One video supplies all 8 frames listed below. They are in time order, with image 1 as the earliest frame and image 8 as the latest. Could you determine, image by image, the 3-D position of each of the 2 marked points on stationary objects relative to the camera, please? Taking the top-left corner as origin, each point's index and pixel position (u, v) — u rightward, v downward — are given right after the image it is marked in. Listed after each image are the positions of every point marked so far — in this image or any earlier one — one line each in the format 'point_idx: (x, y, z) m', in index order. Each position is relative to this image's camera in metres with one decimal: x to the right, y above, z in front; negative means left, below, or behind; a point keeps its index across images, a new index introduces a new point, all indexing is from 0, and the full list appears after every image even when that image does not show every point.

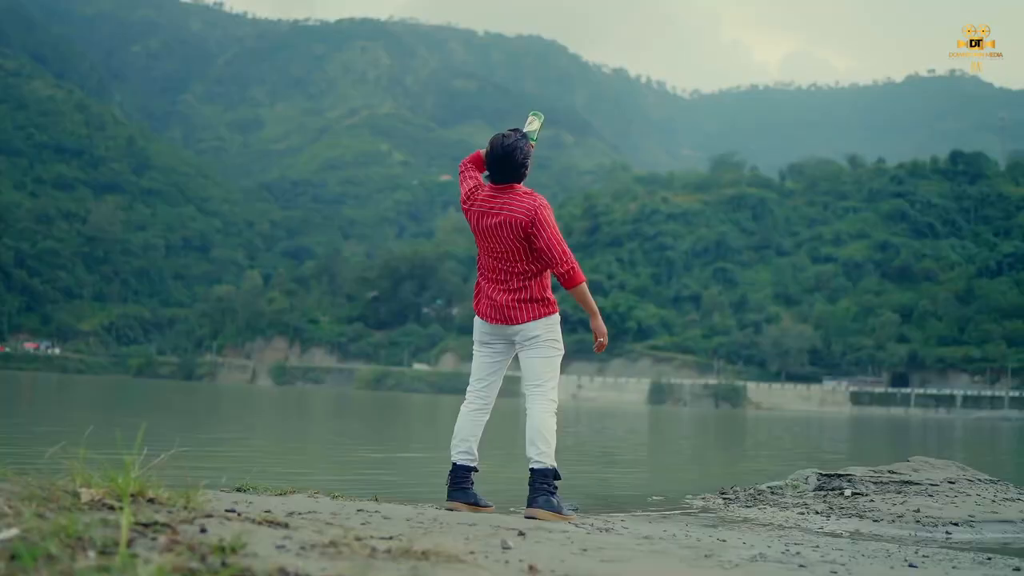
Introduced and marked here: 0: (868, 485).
0: (+3.0, -1.7, +10.0) m
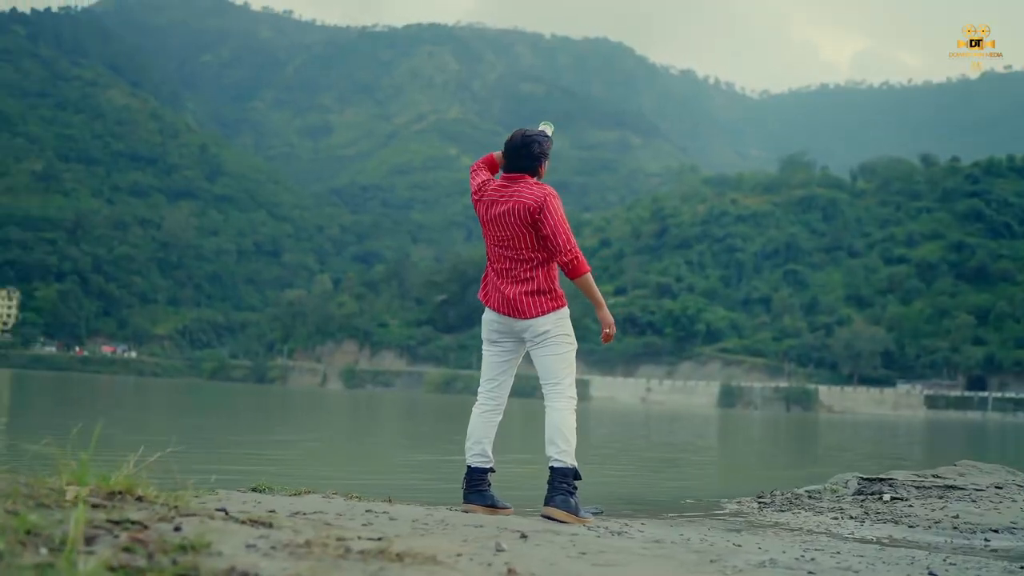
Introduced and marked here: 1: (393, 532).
0: (+3.3, -1.7, +9.7) m
1: (-0.5, -1.1, +5.3) m
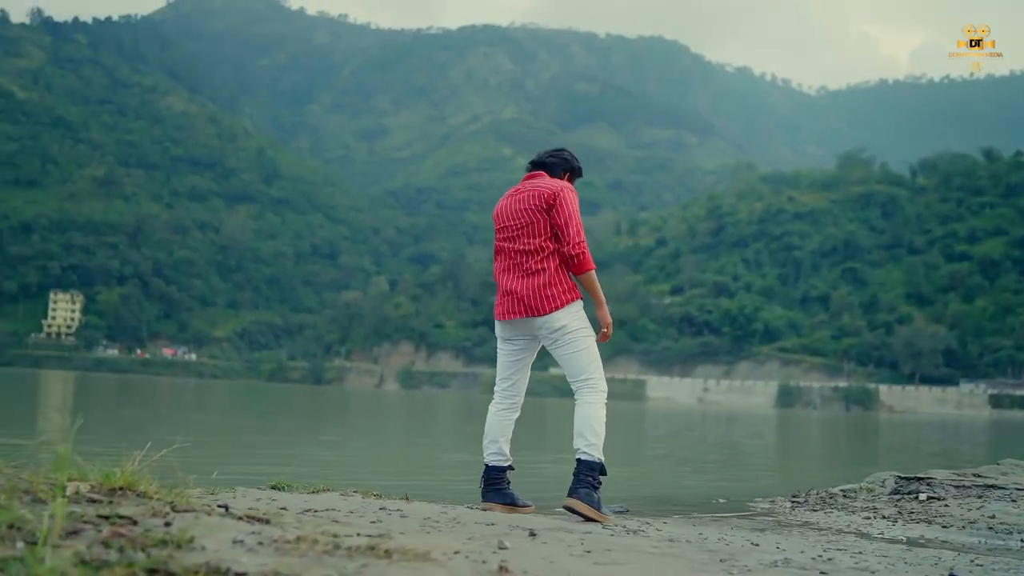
0: (+3.5, -1.6, +9.5) m
1: (-0.5, -1.1, +5.3) m
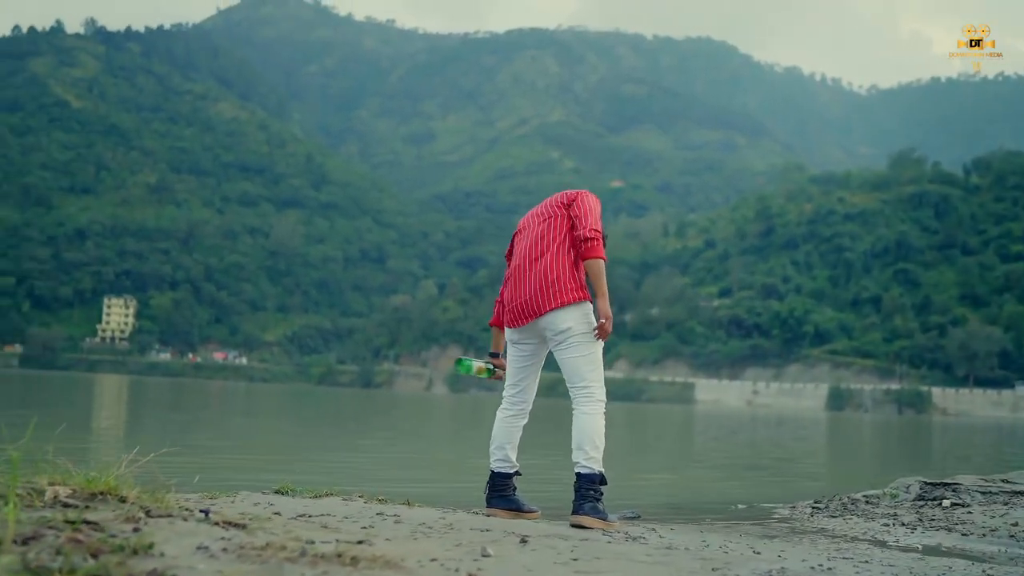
0: (+3.6, -1.6, +9.2) m
1: (-0.6, -1.1, +5.3) m
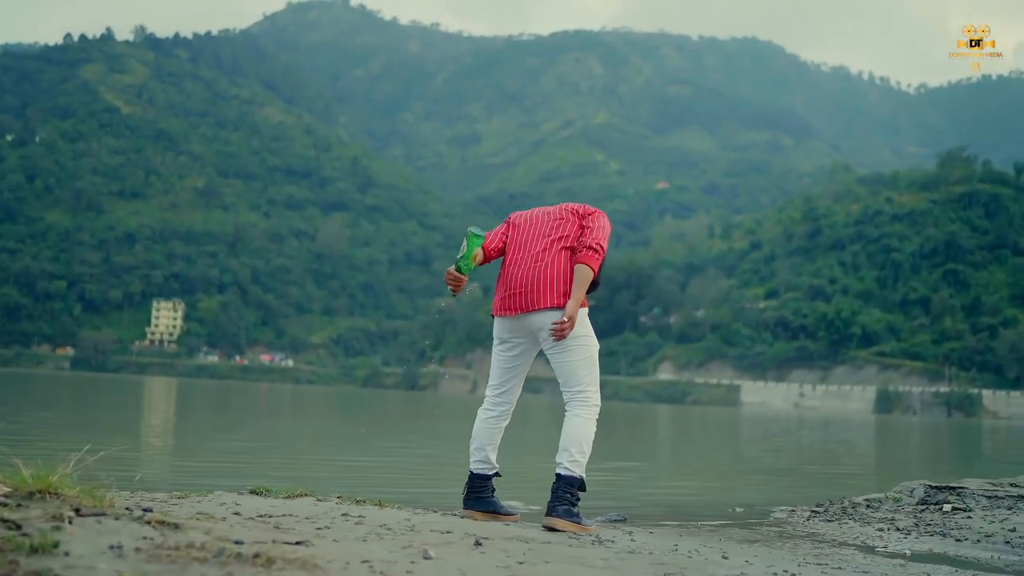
0: (+3.6, -1.6, +9.0) m
1: (-0.8, -1.1, +5.2) m
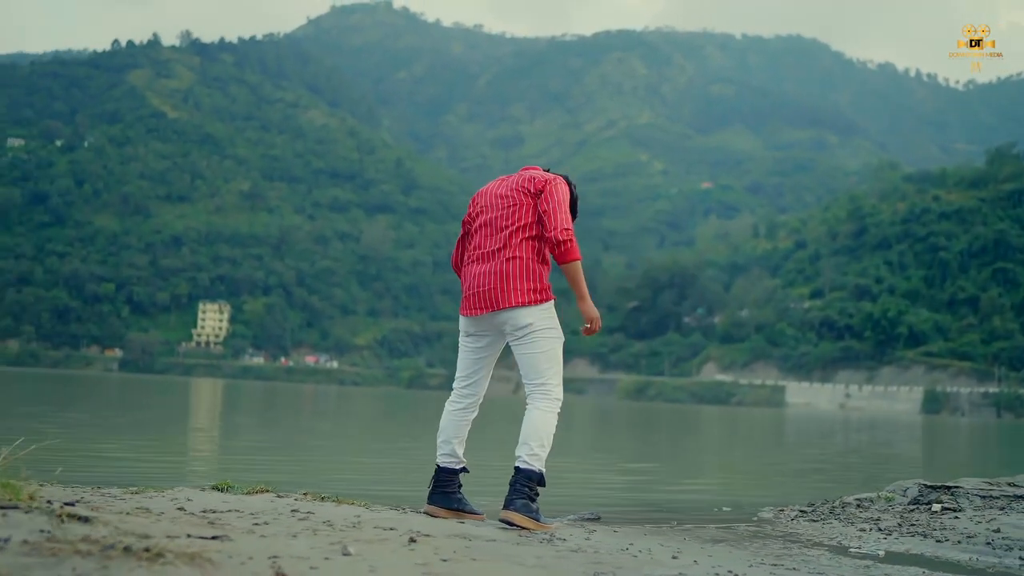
0: (+3.4, -1.6, +8.7) m
1: (-1.1, -1.1, +5.1) m
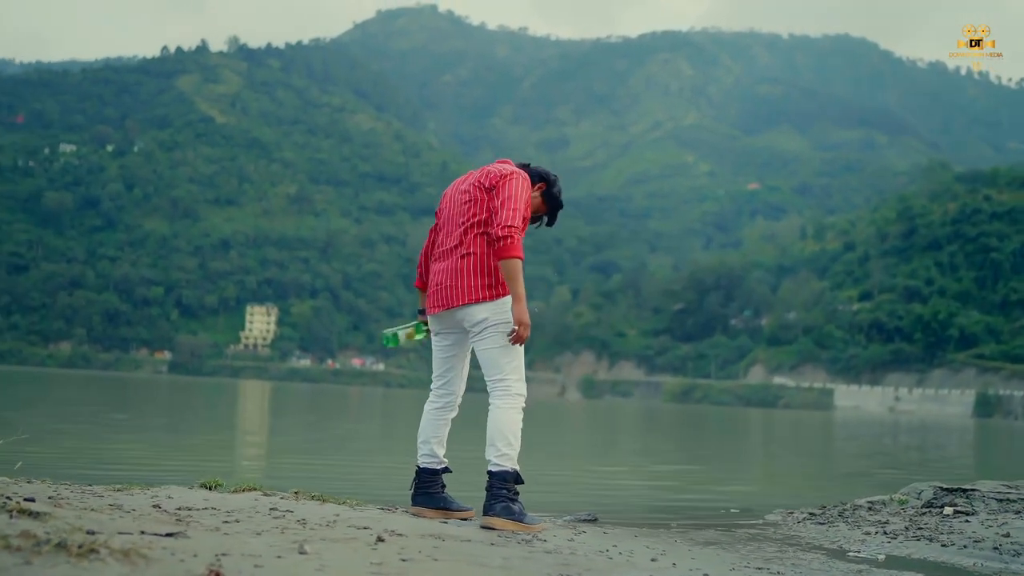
0: (+3.4, -1.5, +8.5) m
1: (-1.2, -1.0, +5.0) m
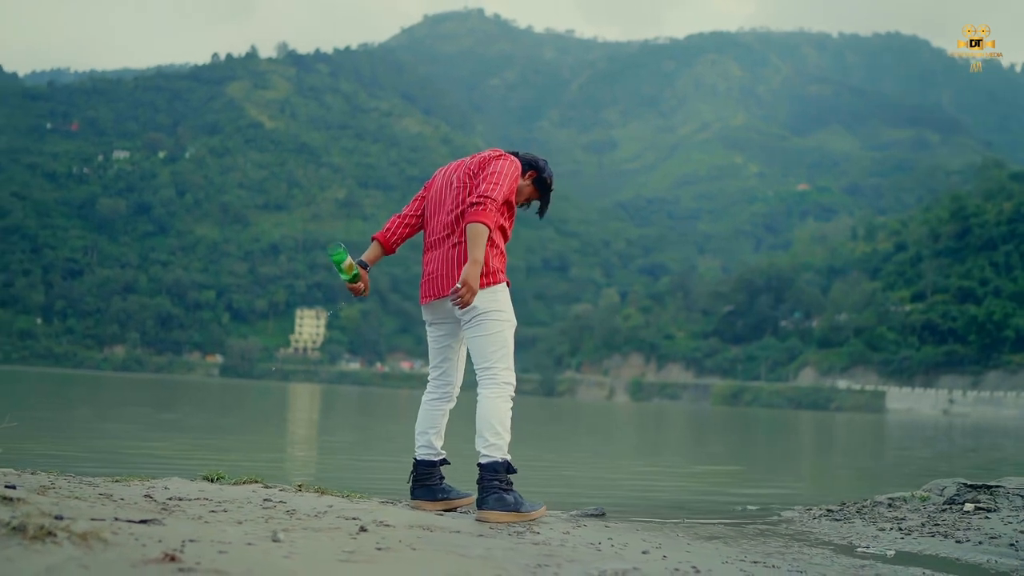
0: (+3.5, -1.5, +8.2) m
1: (-1.3, -1.0, +5.0) m
